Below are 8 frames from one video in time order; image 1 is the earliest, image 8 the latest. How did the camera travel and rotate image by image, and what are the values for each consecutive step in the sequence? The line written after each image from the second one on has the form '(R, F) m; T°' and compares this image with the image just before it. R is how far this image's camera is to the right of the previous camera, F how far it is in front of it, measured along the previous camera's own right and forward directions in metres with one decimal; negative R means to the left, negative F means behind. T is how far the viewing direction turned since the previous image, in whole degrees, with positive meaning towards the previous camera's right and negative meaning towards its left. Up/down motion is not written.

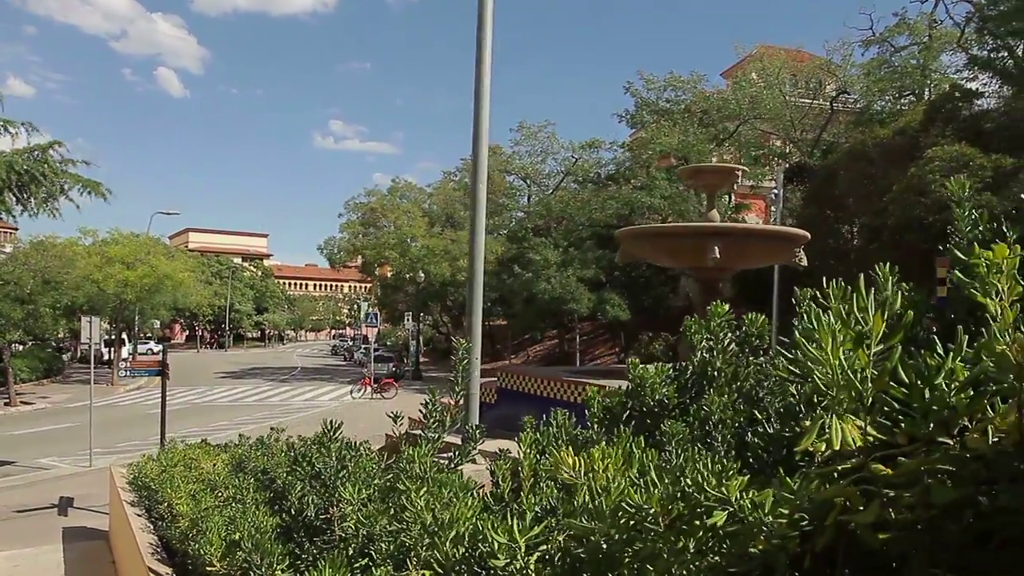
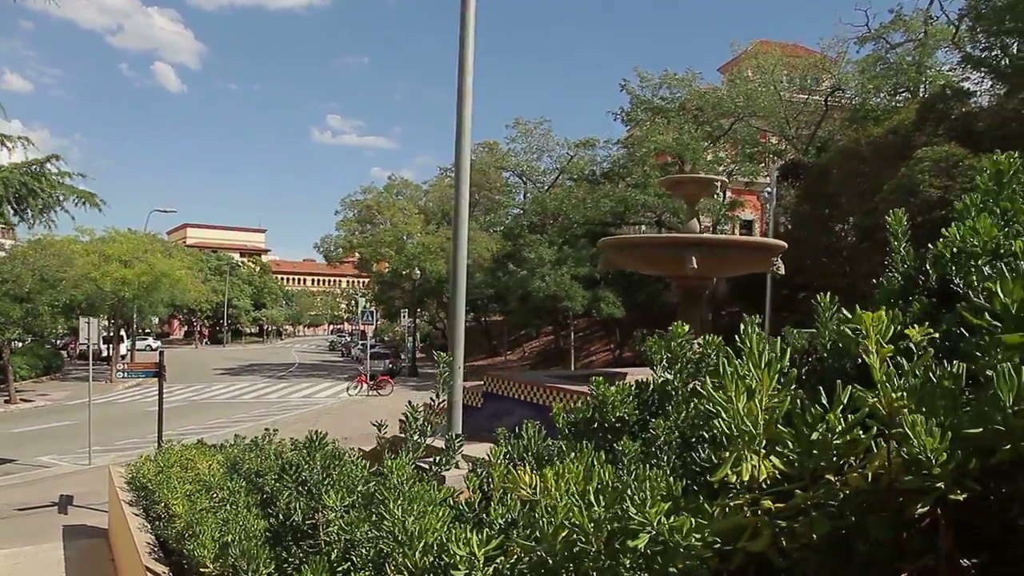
(+0.1, -0.2) m; 0°
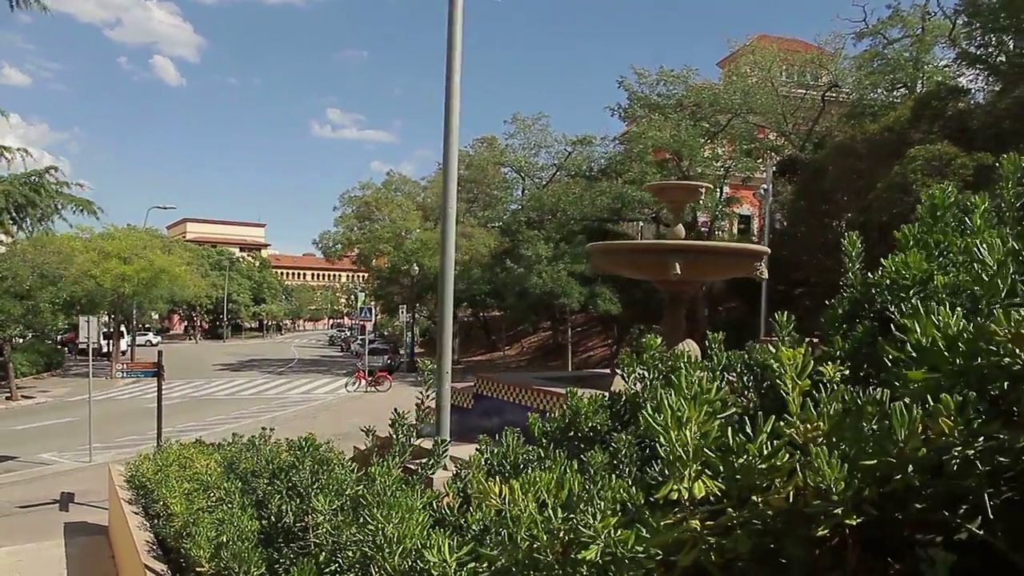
(+0.1, -0.1) m; 0°
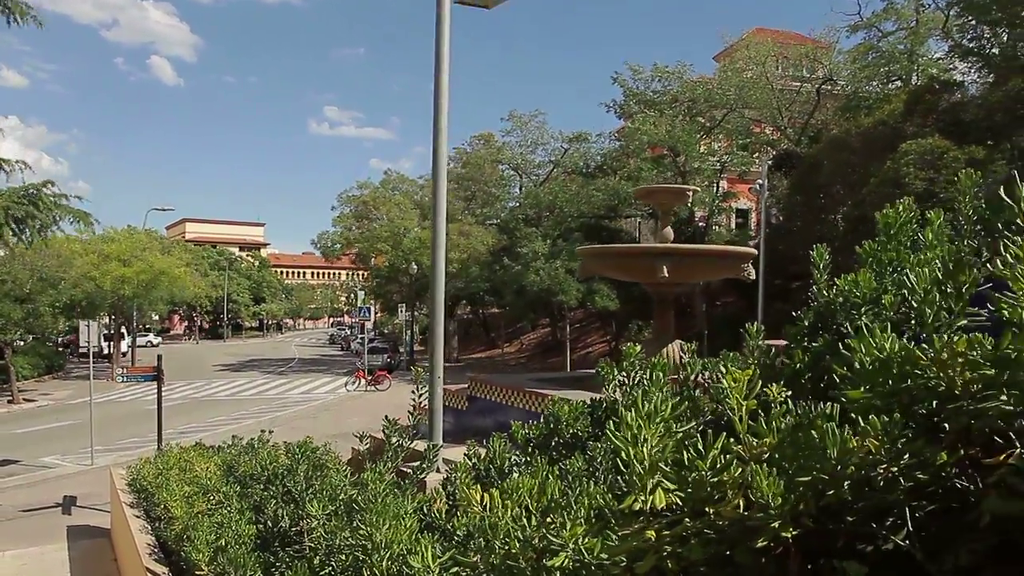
(+0.1, -0.1) m; 0°
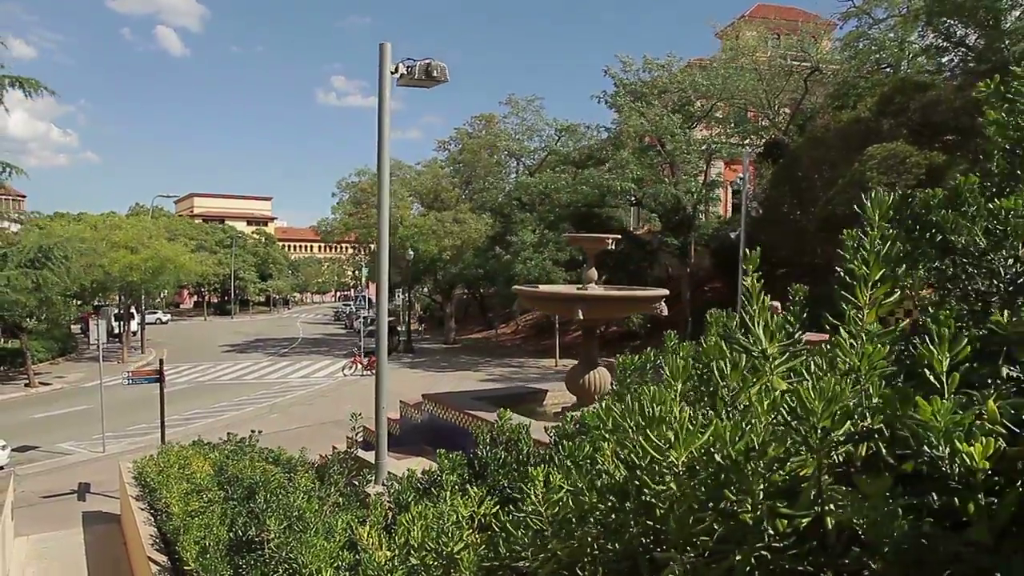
(+0.7, -1.0) m; -1°
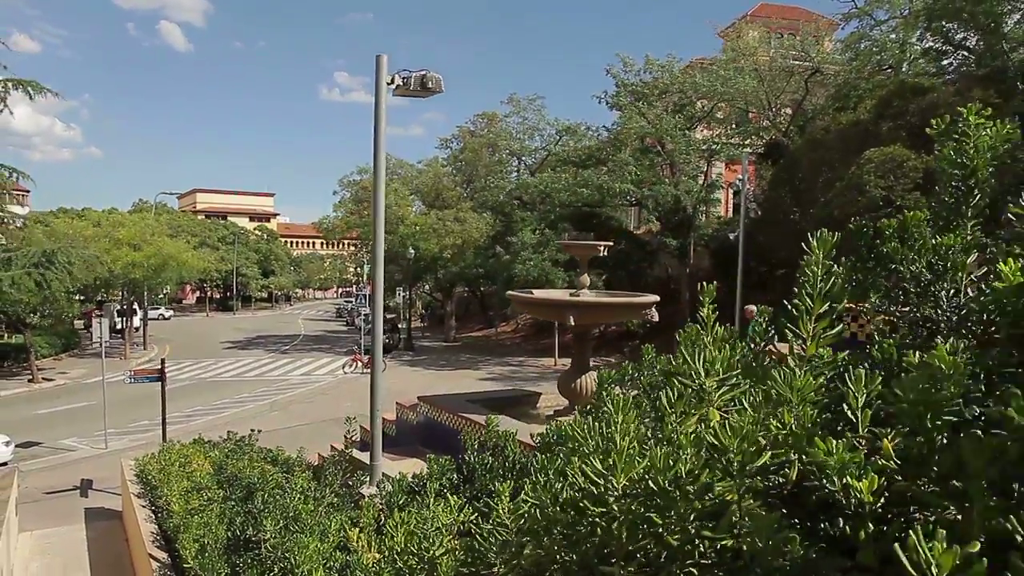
(+0.1, -0.2) m; 0°
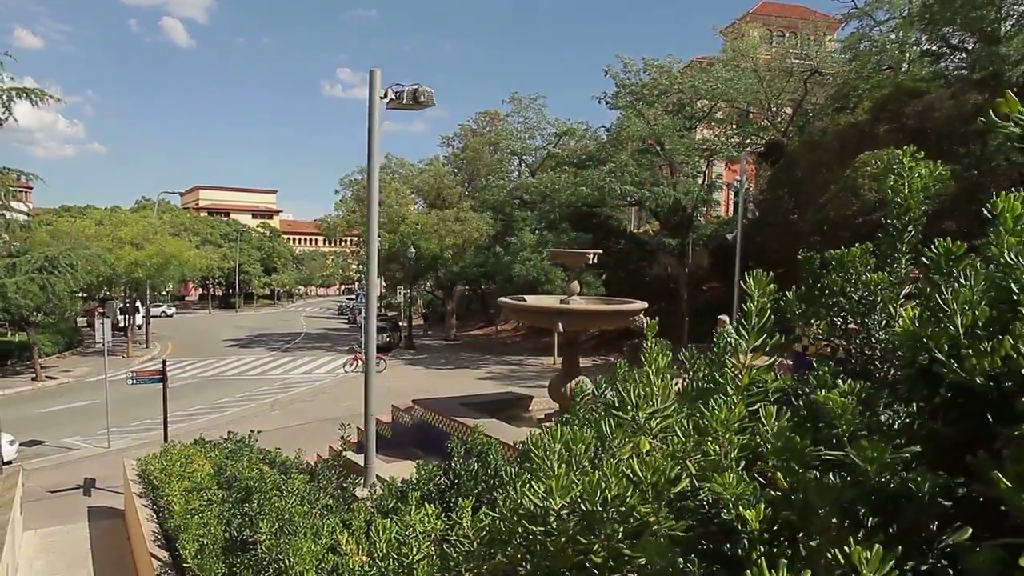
(+0.1, -0.2) m; 0°
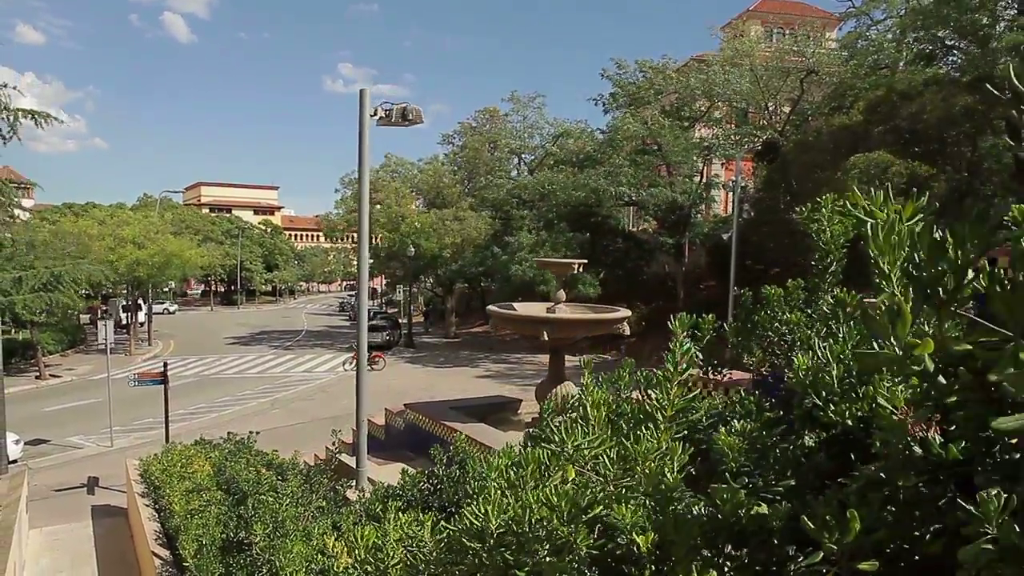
(+0.2, -0.3) m; 0°
